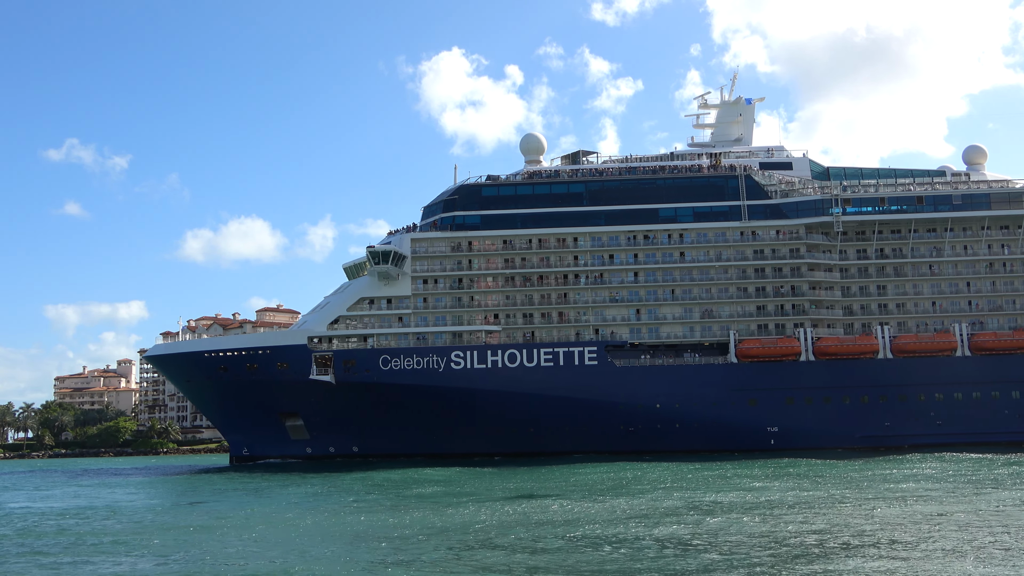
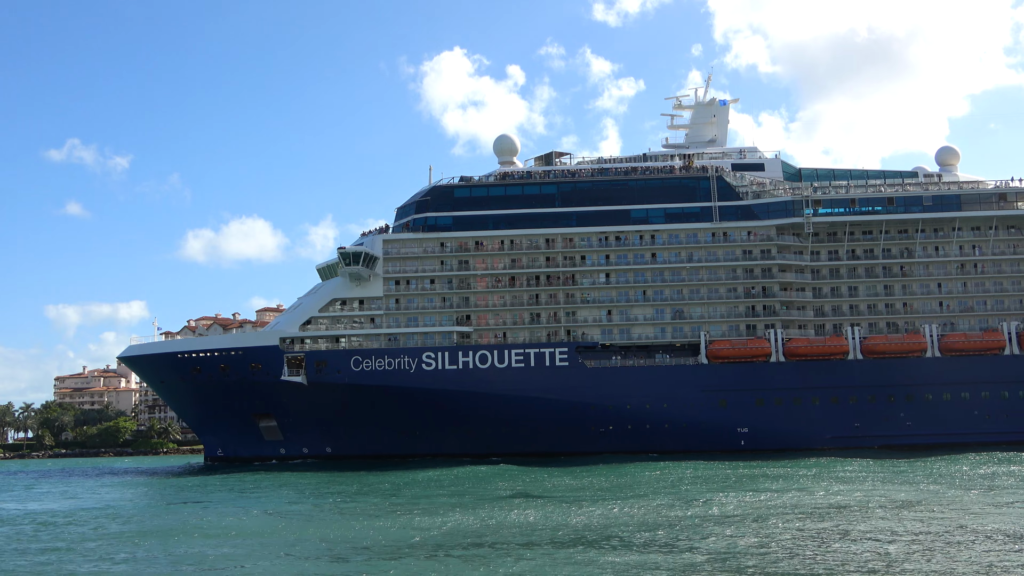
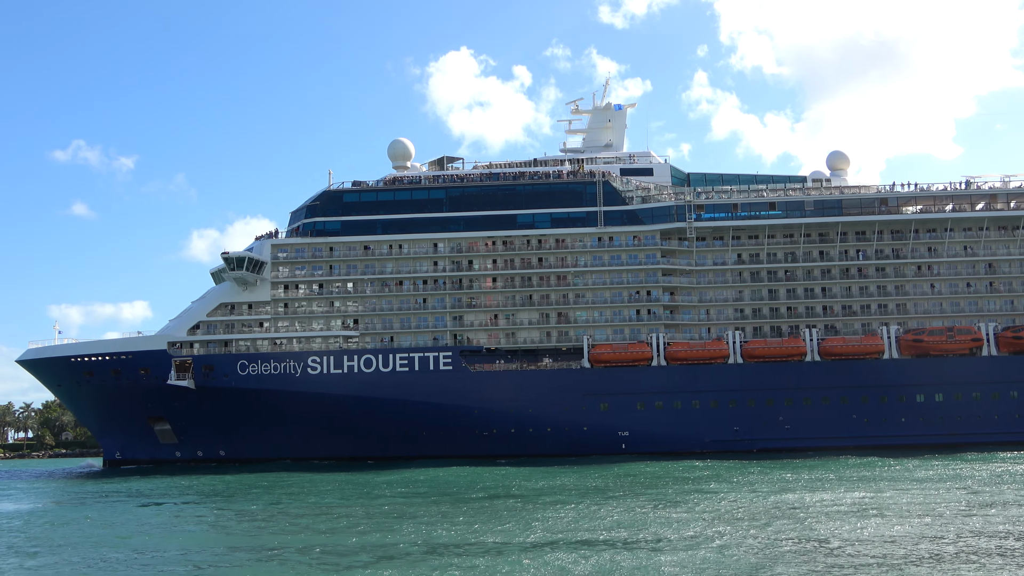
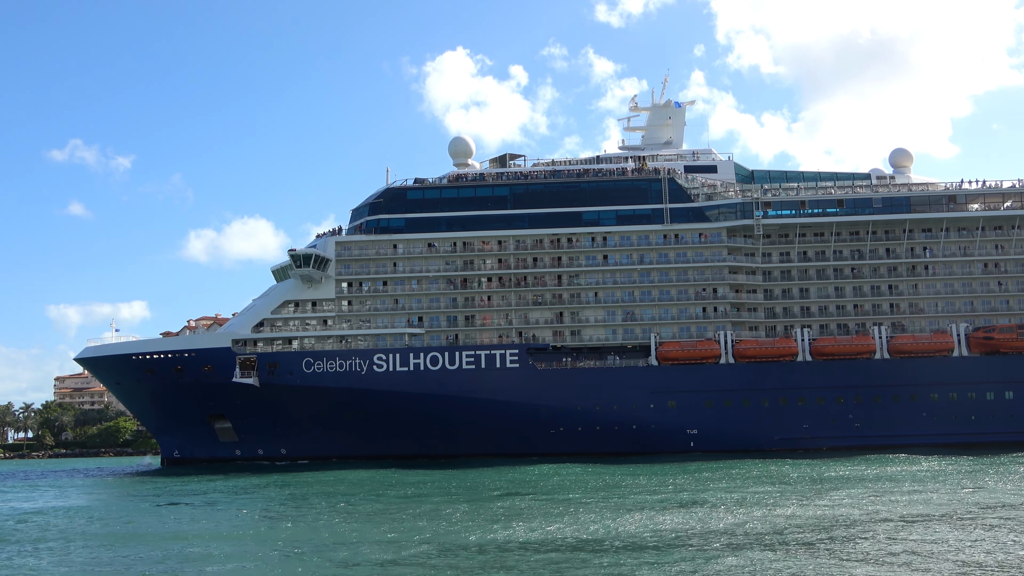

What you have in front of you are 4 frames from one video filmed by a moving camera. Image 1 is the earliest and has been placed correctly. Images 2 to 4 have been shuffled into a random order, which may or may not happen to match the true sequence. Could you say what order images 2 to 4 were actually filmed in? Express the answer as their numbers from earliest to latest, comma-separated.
2, 4, 3
